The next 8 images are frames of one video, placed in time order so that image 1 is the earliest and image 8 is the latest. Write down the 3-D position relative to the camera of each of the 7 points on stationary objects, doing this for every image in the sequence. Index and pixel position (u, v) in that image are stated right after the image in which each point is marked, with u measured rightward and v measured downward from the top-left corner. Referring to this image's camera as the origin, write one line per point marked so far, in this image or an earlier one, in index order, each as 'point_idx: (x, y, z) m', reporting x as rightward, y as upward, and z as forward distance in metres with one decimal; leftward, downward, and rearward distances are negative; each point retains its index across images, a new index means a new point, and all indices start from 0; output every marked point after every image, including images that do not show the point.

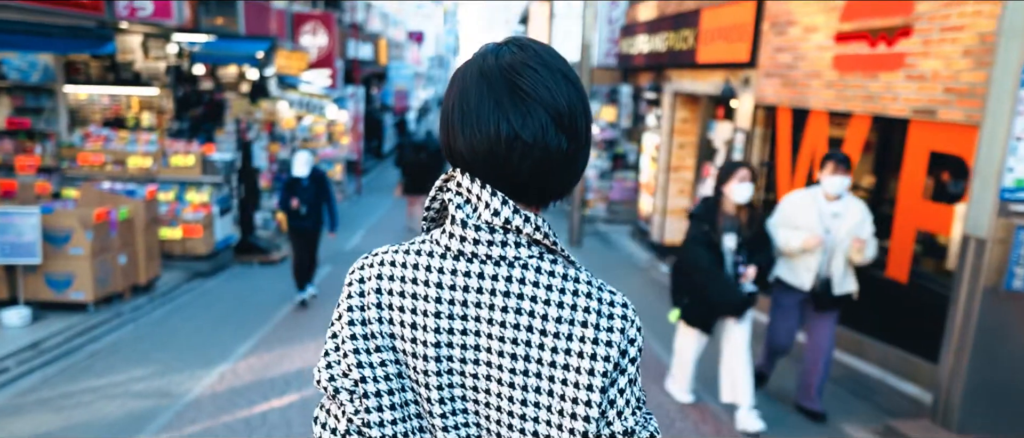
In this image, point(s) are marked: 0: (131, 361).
0: (-3.5, -1.3, +6.8) m
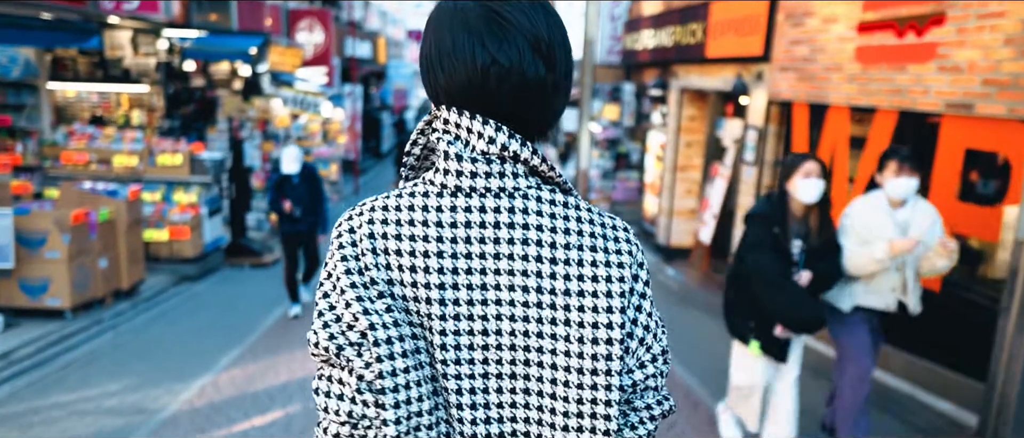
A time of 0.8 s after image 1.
0: (-3.5, -1.3, +6.4) m
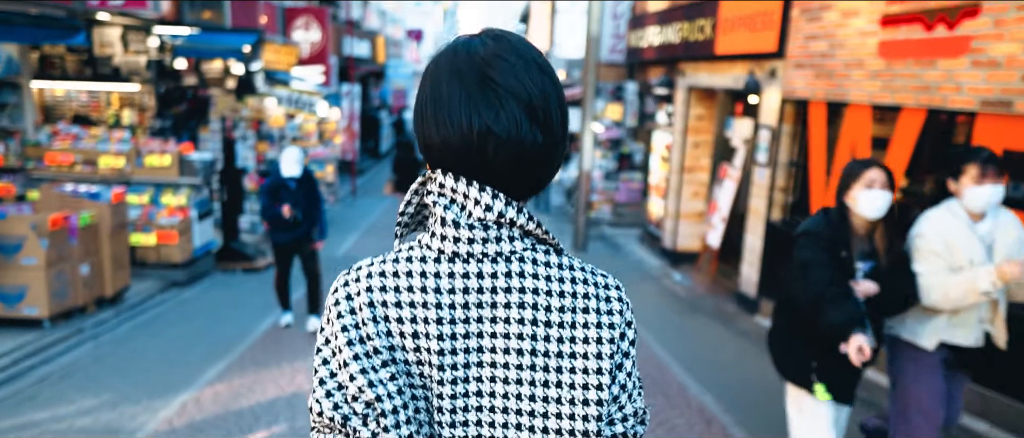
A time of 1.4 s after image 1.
0: (-3.5, -1.4, +6.0) m
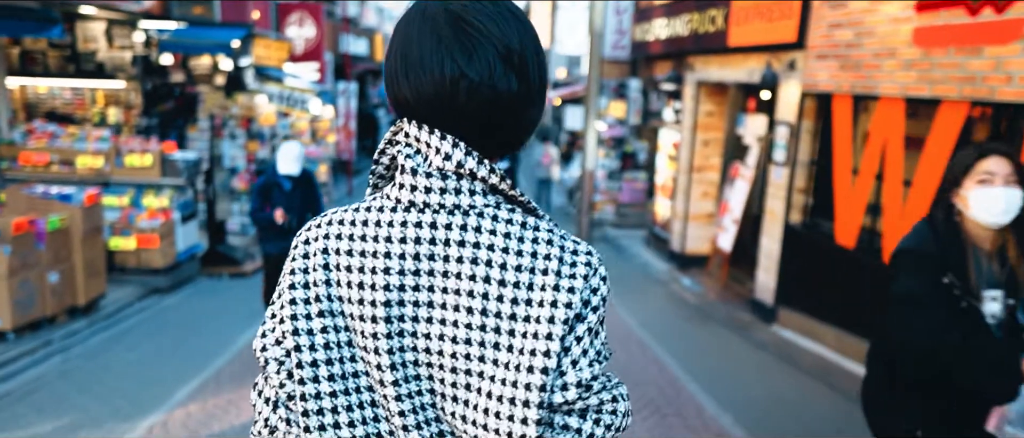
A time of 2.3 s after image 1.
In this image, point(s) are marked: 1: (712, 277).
0: (-3.5, -1.4, +5.5) m
1: (+2.6, -0.8, +9.7) m
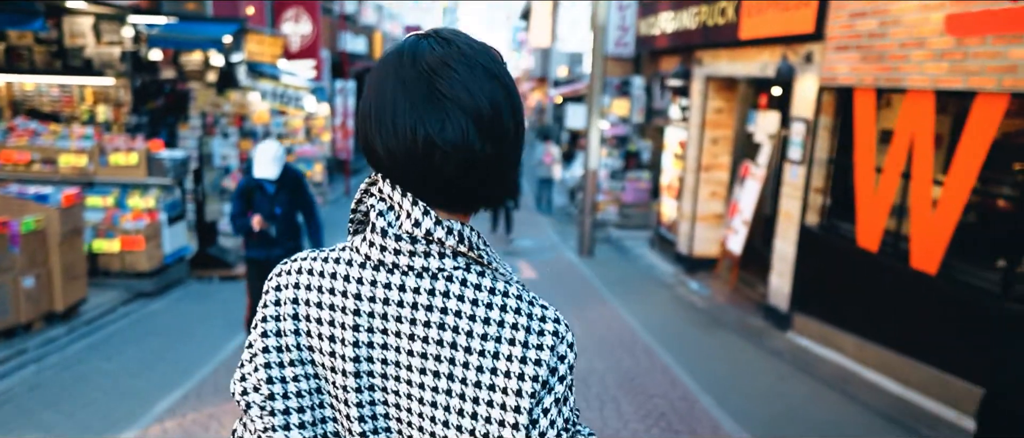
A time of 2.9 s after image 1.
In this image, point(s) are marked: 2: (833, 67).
0: (-3.5, -1.4, +5.2) m
1: (+2.6, -0.8, +9.3) m
2: (+2.8, +1.3, +6.3) m
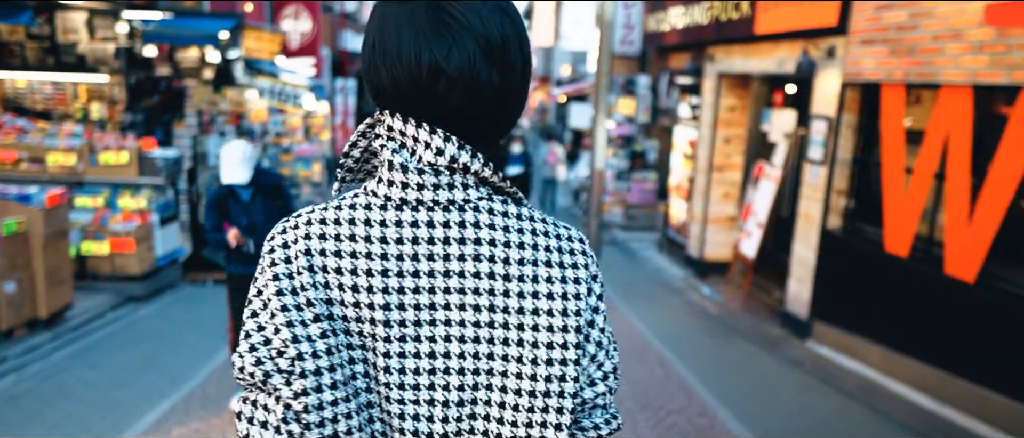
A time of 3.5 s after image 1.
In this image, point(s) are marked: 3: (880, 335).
0: (-3.5, -1.5, +4.8) m
1: (+2.7, -0.8, +9.0) m
2: (+2.8, +1.3, +6.0) m
3: (+3.0, -0.9, +6.0) m
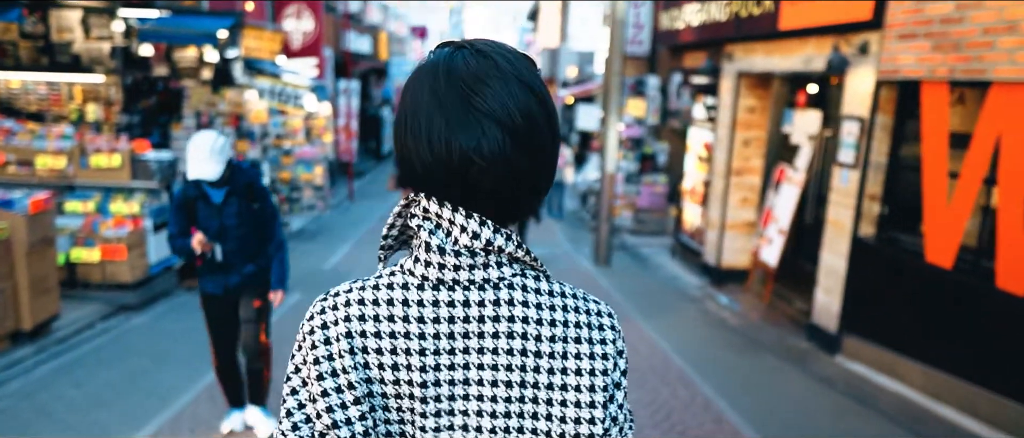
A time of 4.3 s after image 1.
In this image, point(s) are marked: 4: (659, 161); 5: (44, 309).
0: (-3.4, -1.5, +4.5) m
1: (+2.8, -0.9, +8.6) m
2: (+2.9, +1.2, +5.6) m
3: (+3.1, -1.0, +5.6) m
4: (+3.0, +1.2, +14.7) m
5: (-4.3, -0.8, +6.7) m
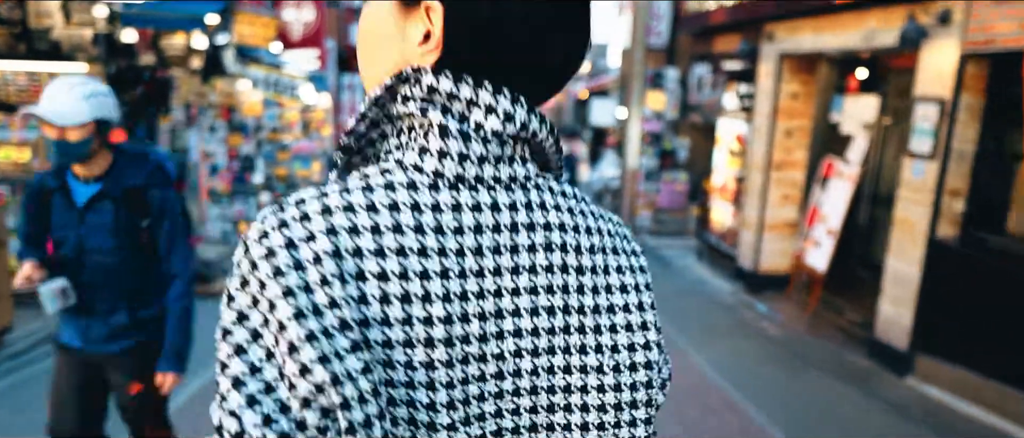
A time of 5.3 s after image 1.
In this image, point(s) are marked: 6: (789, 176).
0: (-3.3, -1.5, +3.6) m
1: (+3.0, -0.9, +7.7) m
2: (+3.0, +1.2, +4.7) m
3: (+3.2, -1.0, +4.7) m
4: (+3.2, +1.2, +13.7) m
5: (-4.1, -0.8, +5.8) m
6: (+3.0, +0.5, +7.9) m
